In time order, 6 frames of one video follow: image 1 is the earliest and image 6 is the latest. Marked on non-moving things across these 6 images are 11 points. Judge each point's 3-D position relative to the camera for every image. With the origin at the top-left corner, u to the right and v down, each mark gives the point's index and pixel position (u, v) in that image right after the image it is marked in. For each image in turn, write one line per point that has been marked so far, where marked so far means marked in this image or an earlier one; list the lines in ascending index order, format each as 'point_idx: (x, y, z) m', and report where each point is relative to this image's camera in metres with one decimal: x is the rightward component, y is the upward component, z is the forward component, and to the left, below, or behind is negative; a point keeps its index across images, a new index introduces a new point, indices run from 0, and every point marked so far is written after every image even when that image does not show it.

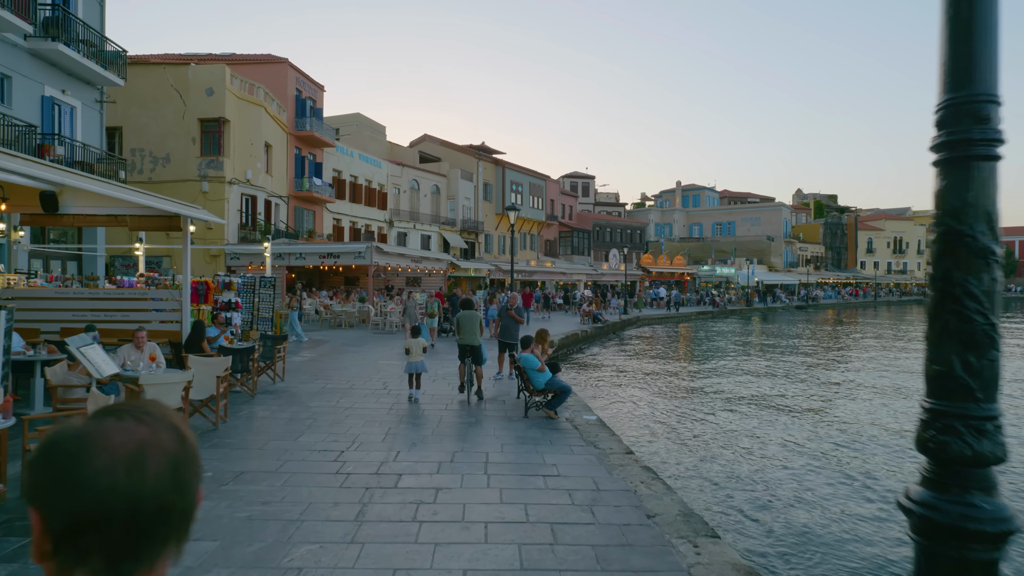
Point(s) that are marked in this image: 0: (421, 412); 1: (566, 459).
0: (-1.3, -1.8, +8.8) m
1: (+0.6, -1.8, +6.3) m
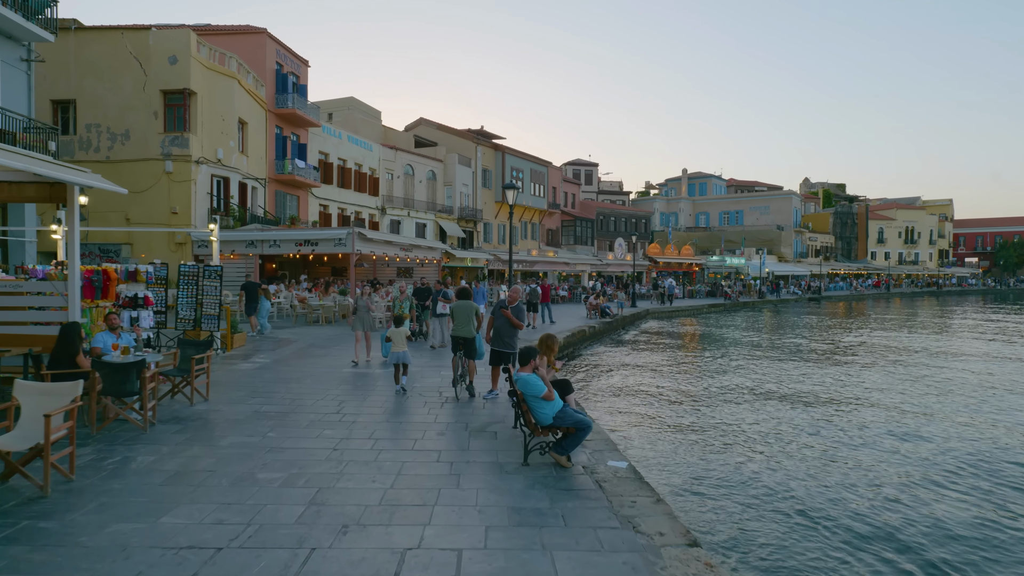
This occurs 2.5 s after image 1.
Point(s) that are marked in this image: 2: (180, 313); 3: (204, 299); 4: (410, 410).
0: (-1.4, -1.7, +6.2) m
1: (+0.5, -1.7, +3.7) m
2: (-6.7, -0.5, +12.2) m
3: (-6.3, -0.2, +12.3) m
4: (-1.4, -1.6, +8.0) m
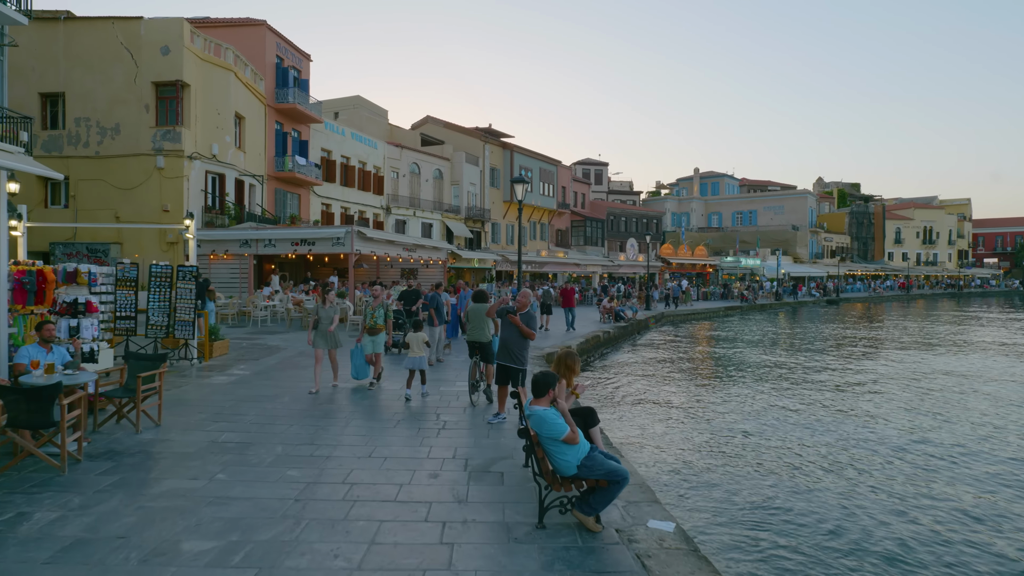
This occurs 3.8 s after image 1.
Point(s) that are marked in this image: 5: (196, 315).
0: (-1.3, -1.7, +4.9) m
1: (+0.5, -1.8, +2.4) m
2: (-6.6, -0.6, +10.9) m
3: (-6.1, -0.3, +11.0) m
4: (-1.2, -1.7, +6.7) m
5: (-5.9, -0.5, +11.2) m
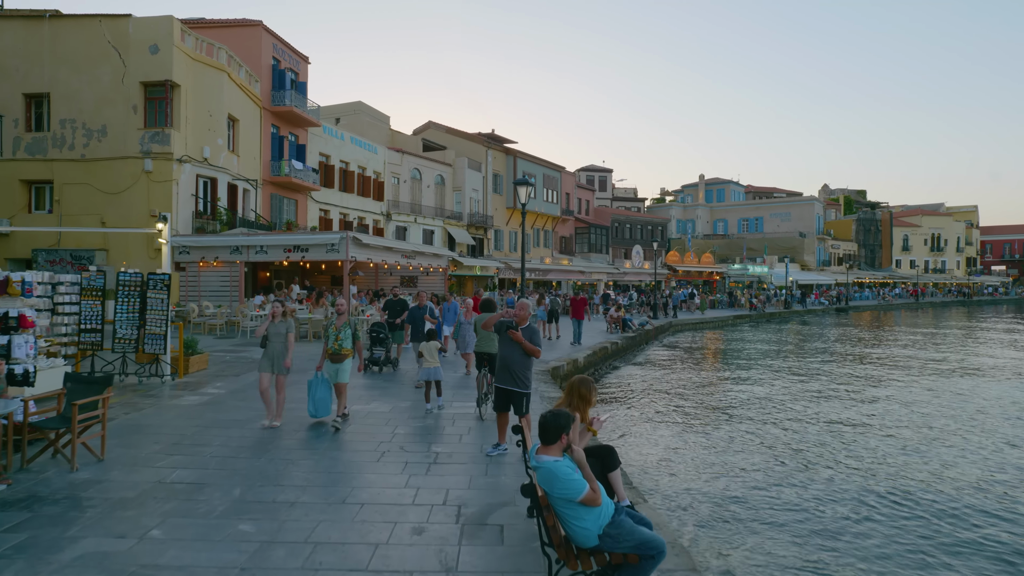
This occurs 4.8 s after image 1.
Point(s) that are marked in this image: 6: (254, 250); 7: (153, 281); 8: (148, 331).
0: (-1.3, -1.8, +3.9) m
1: (+0.5, -1.8, +1.3) m
2: (-6.5, -0.7, +10.0) m
3: (-6.1, -0.5, +10.0) m
4: (-1.2, -1.8, +5.7) m
5: (-5.9, -0.7, +10.3) m
6: (-8.6, +1.3, +20.0) m
7: (-5.9, +0.1, +10.0) m
8: (-6.1, -0.7, +10.1) m
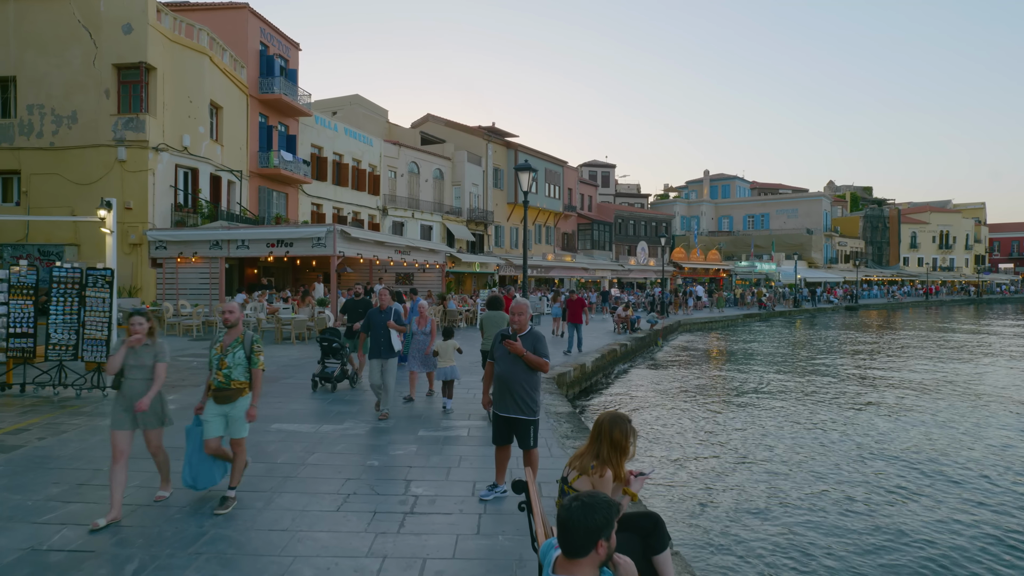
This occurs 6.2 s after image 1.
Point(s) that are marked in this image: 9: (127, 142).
0: (-1.3, -1.8, +2.4) m
1: (+0.5, -1.8, -0.1) m
2: (-6.5, -0.7, +8.5) m
3: (-6.1, -0.4, +8.6) m
4: (-1.2, -1.8, +4.2) m
5: (-5.8, -0.6, +8.8) m
6: (-8.6, +1.3, +18.6) m
7: (-5.9, +0.1, +8.5) m
8: (-6.1, -0.7, +8.6) m
9: (-12.6, +4.8, +19.6) m
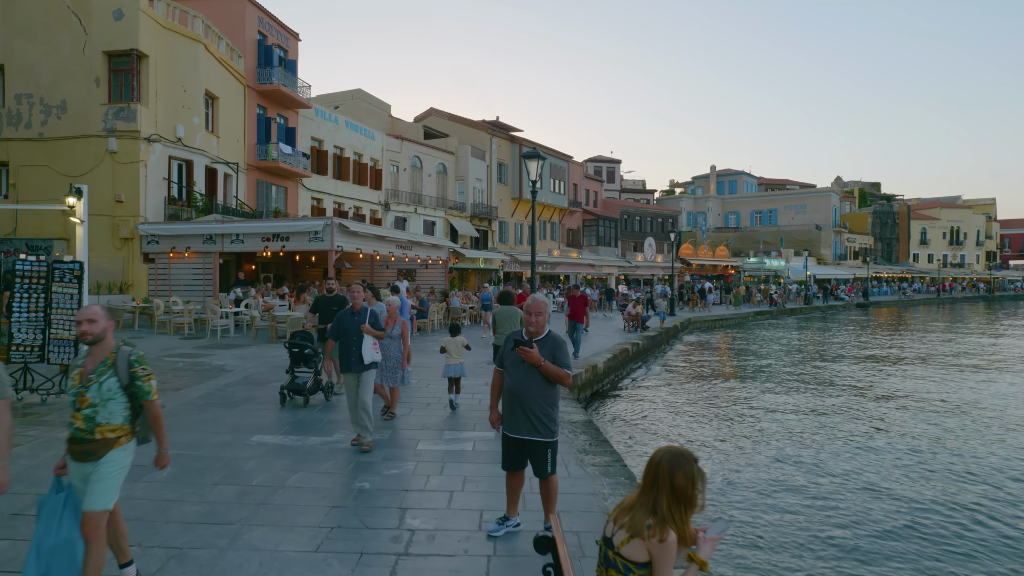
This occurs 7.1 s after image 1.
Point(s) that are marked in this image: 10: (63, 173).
0: (-1.2, -1.8, +1.6) m
1: (+0.6, -1.8, -0.9) m
2: (-6.4, -0.6, +7.8) m
3: (-5.9, -0.4, +7.8) m
4: (-1.1, -1.7, +3.4) m
5: (-5.7, -0.6, +8.0) m
6: (-8.4, +1.4, +17.8) m
7: (-5.8, +0.2, +7.8) m
8: (-6.0, -0.6, +7.9) m
9: (-12.4, +4.9, +18.9) m
10: (-14.3, +3.6, +19.1) m
